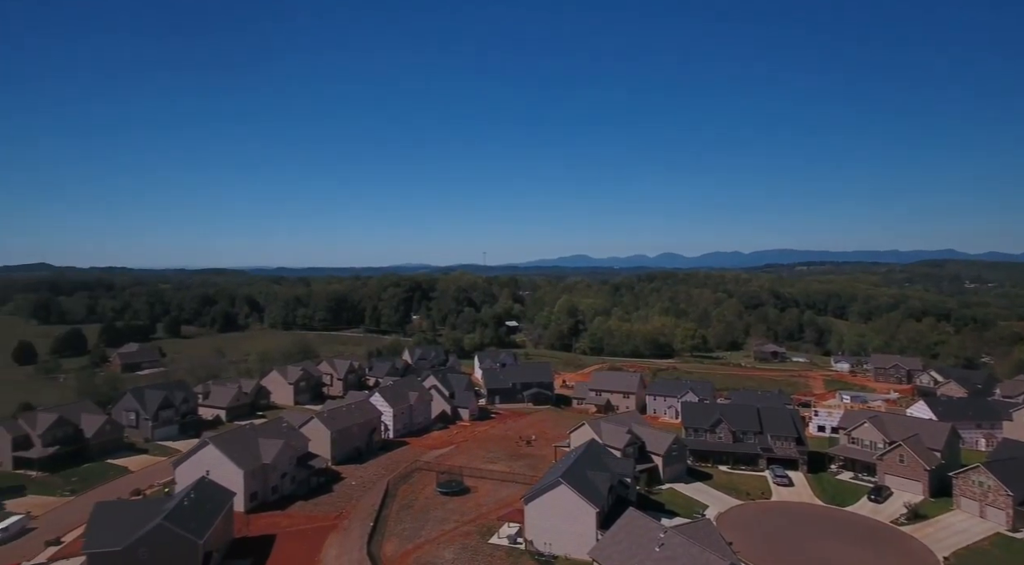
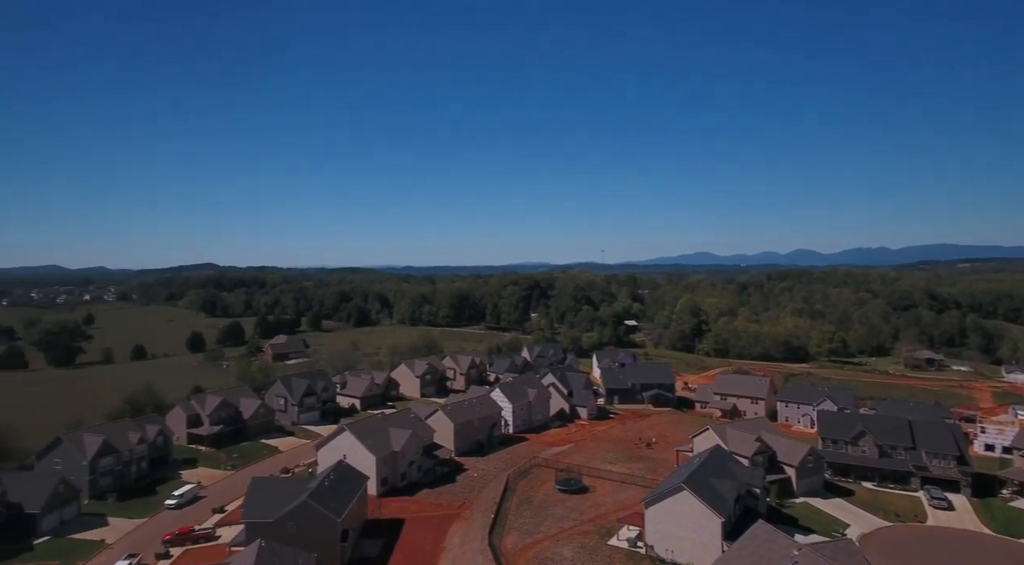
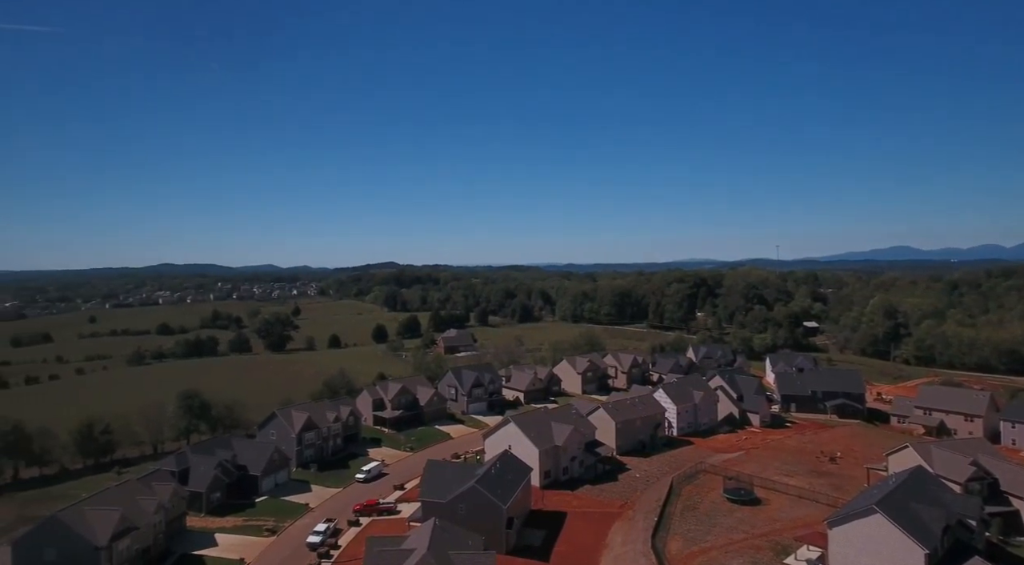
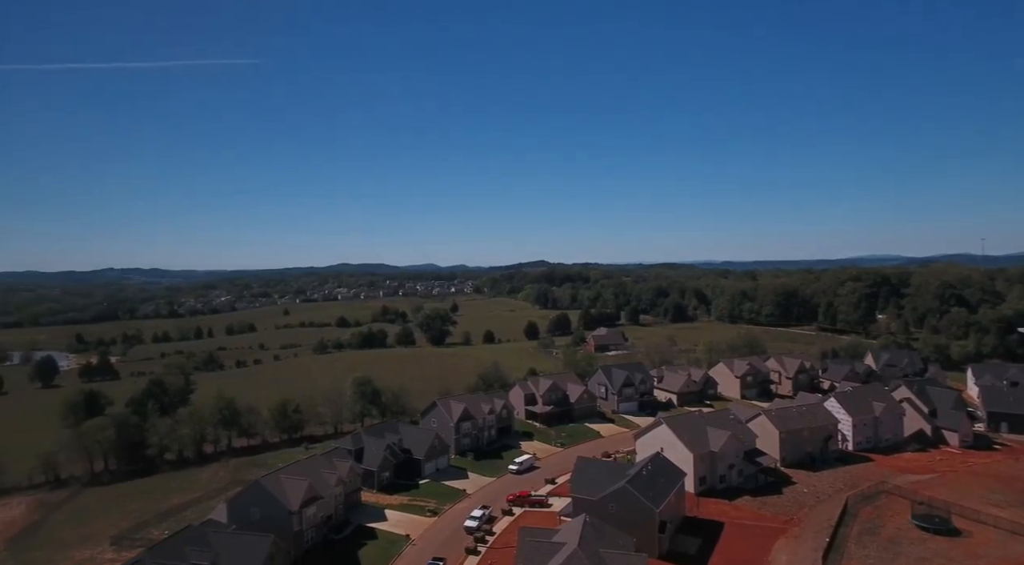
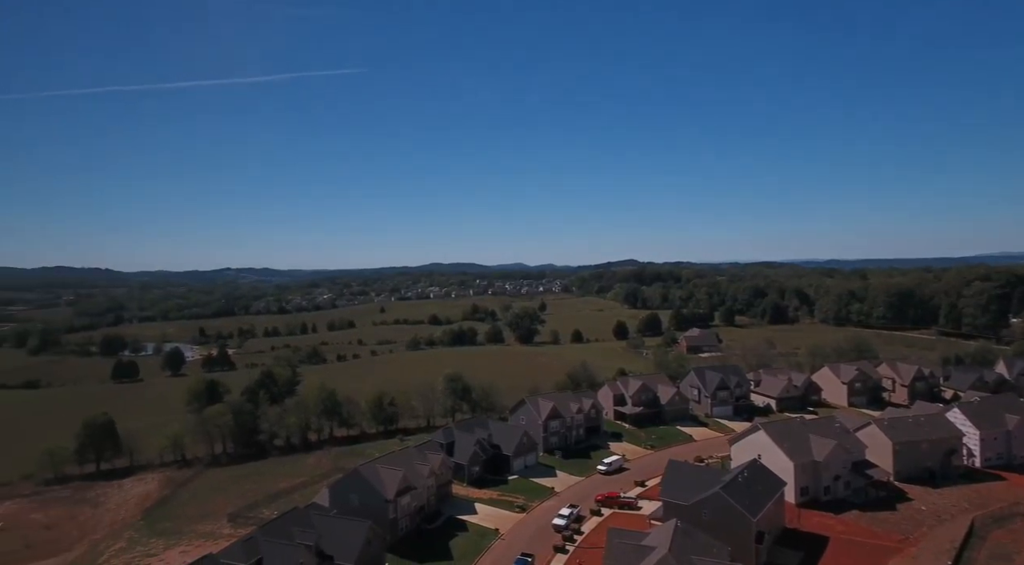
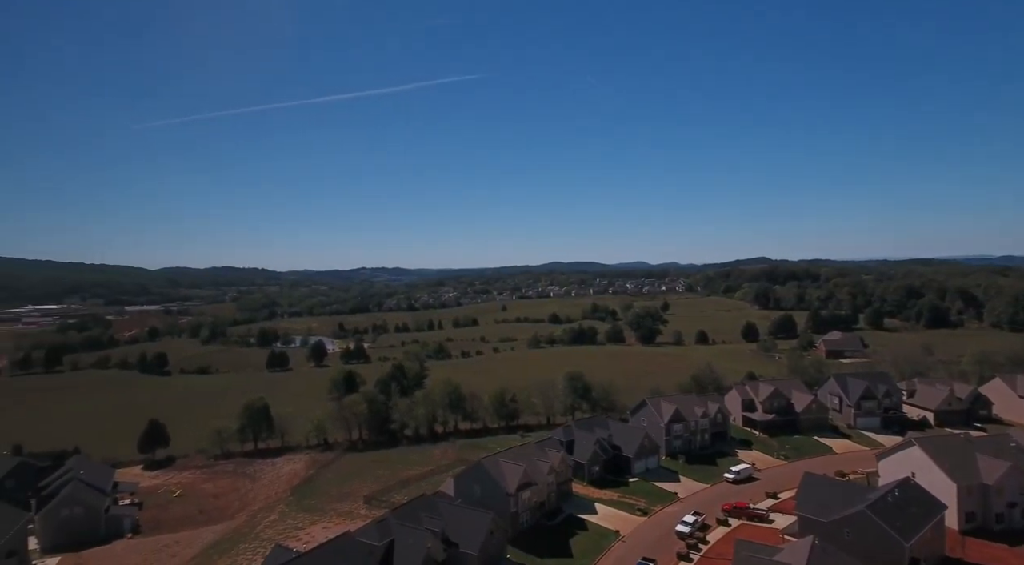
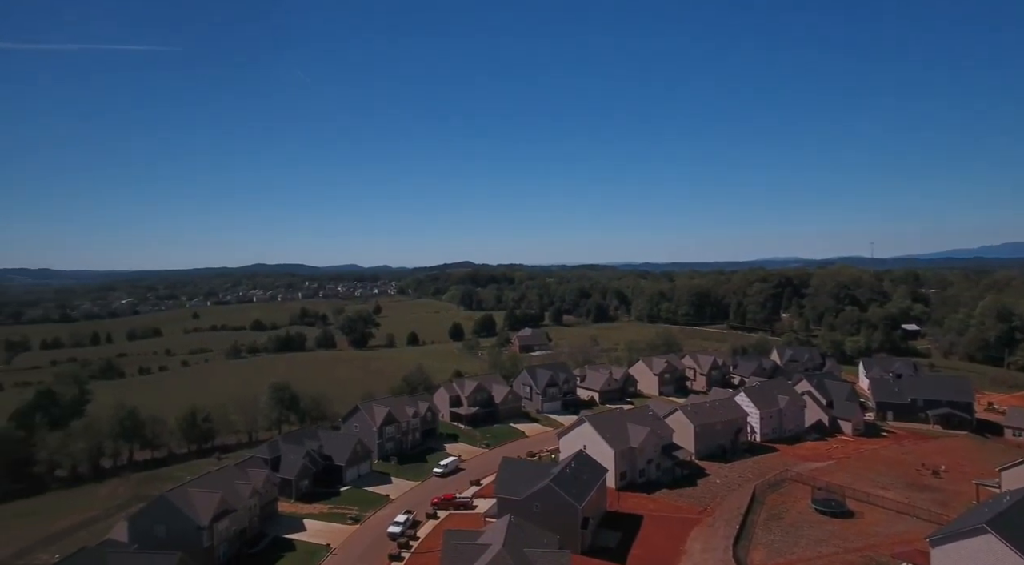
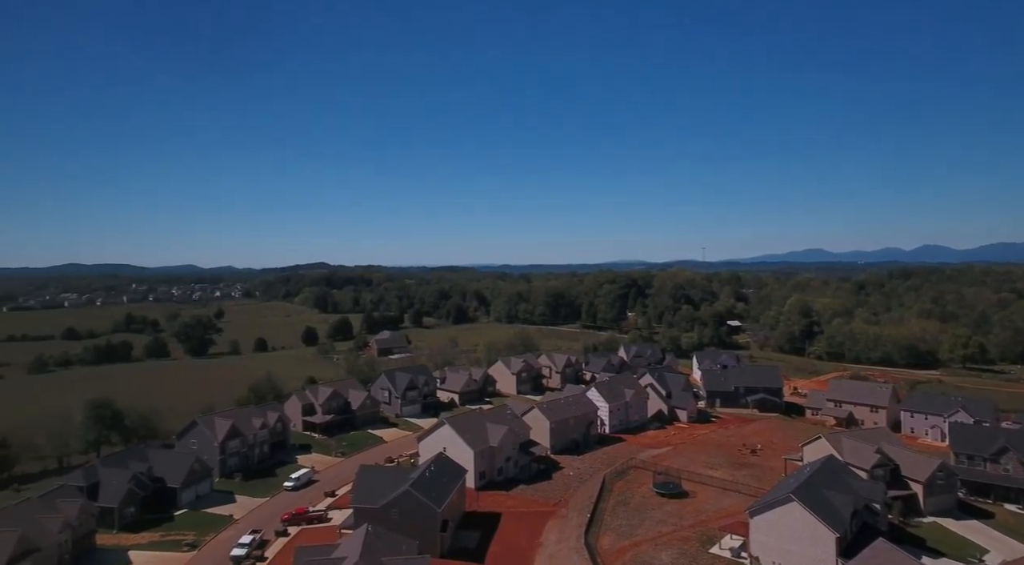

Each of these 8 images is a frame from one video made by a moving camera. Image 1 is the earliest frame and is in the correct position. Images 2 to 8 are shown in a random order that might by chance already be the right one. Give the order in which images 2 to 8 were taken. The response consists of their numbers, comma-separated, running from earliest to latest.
2, 8, 3, 7, 4, 5, 6
